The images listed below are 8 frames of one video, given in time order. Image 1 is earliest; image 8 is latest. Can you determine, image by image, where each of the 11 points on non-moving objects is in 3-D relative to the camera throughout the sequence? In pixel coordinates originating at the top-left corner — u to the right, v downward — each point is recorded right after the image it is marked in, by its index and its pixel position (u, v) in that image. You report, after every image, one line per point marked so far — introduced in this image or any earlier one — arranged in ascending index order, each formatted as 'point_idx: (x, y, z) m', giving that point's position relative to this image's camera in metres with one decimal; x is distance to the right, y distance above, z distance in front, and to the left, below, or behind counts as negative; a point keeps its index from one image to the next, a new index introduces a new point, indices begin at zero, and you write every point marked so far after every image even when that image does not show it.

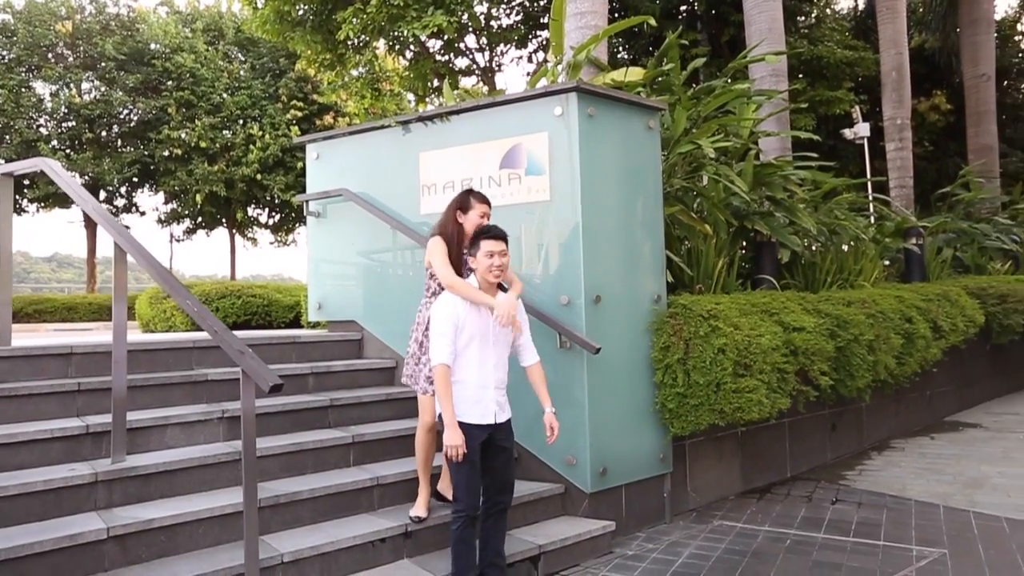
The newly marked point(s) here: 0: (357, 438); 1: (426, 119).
0: (-1.0, -0.9, +4.3) m
1: (-0.6, +1.3, +5.0) m
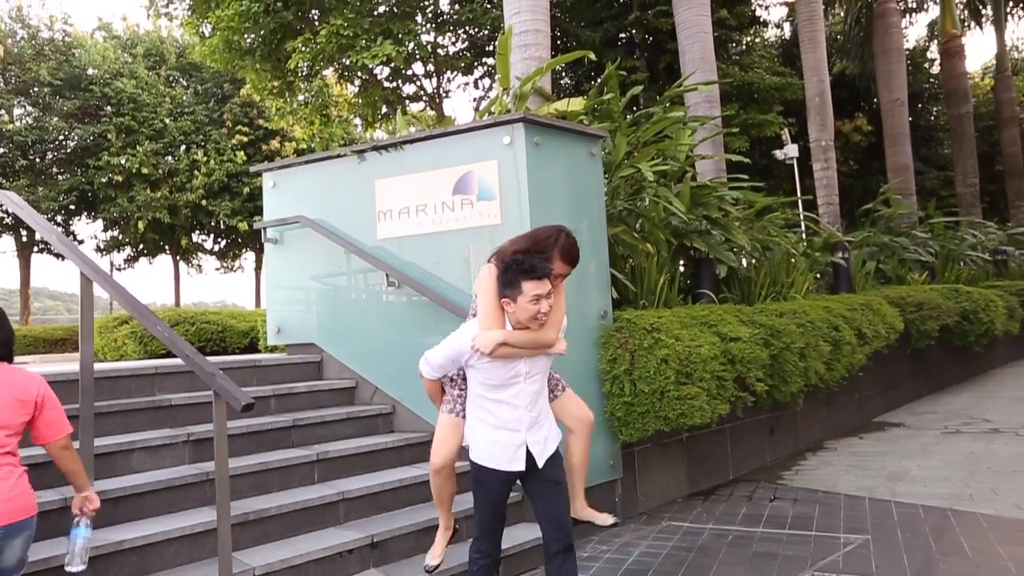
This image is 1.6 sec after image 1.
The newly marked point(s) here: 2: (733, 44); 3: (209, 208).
0: (-1.3, -1.1, +4.4) m
1: (-1.0, +1.1, +5.3) m
2: (+4.8, +5.2, +14.5) m
3: (-8.8, +2.3, +19.7) m
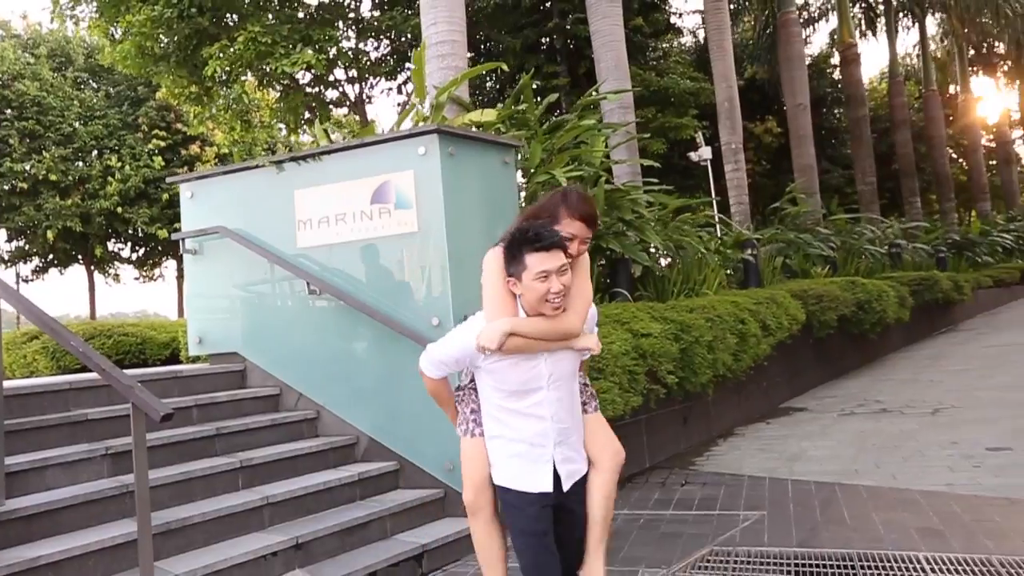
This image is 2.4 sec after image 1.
0: (-1.8, -1.2, +4.5) m
1: (-1.7, +1.0, +5.4) m
2: (+3.1, +5.3, +15.1) m
3: (-10.9, +2.0, +19.0) m
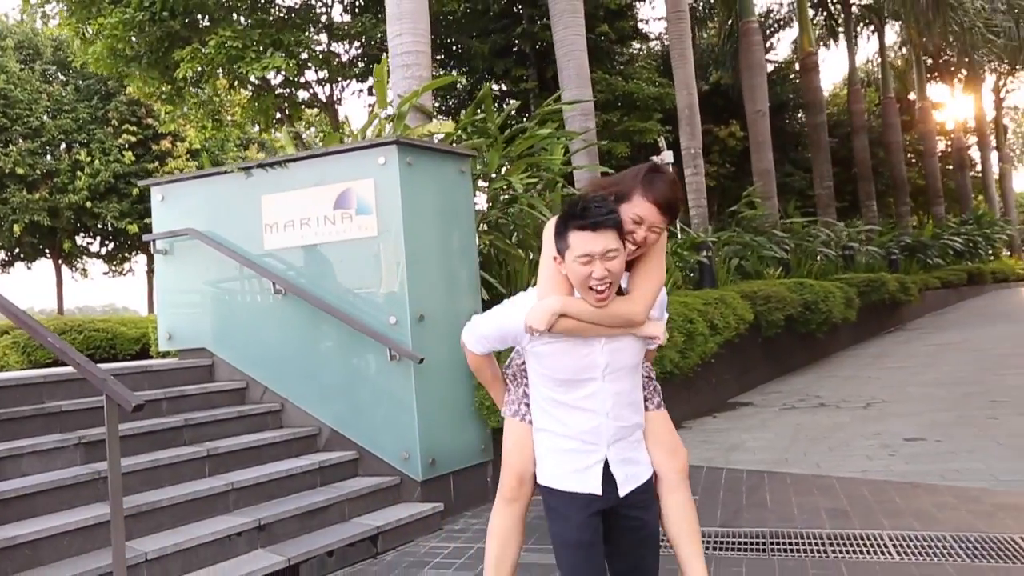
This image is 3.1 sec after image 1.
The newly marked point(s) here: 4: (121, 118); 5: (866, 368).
0: (-2.1, -1.2, +4.8) m
1: (-2.1, +1.0, +5.7) m
2: (+2.4, +5.3, +15.5) m
3: (-11.7, +2.2, +19.0) m
4: (-11.4, +5.0, +19.8) m
5: (+5.7, -1.3, +10.9) m
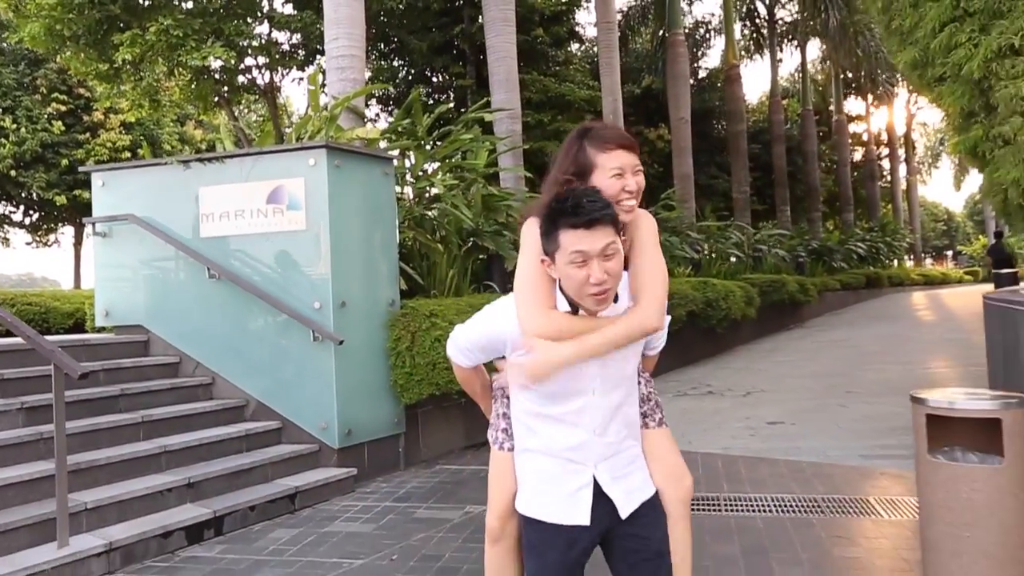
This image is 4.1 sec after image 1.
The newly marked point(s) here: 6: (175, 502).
0: (-2.9, -1.0, +5.4) m
1: (-2.8, +1.2, +6.2) m
2: (+1.0, +5.5, +16.3) m
3: (-13.5, +3.0, +18.6) m
4: (-13.2, +5.8, +19.3) m
5: (+4.4, -1.3, +12.1) m
6: (-2.4, -1.5, +4.9) m
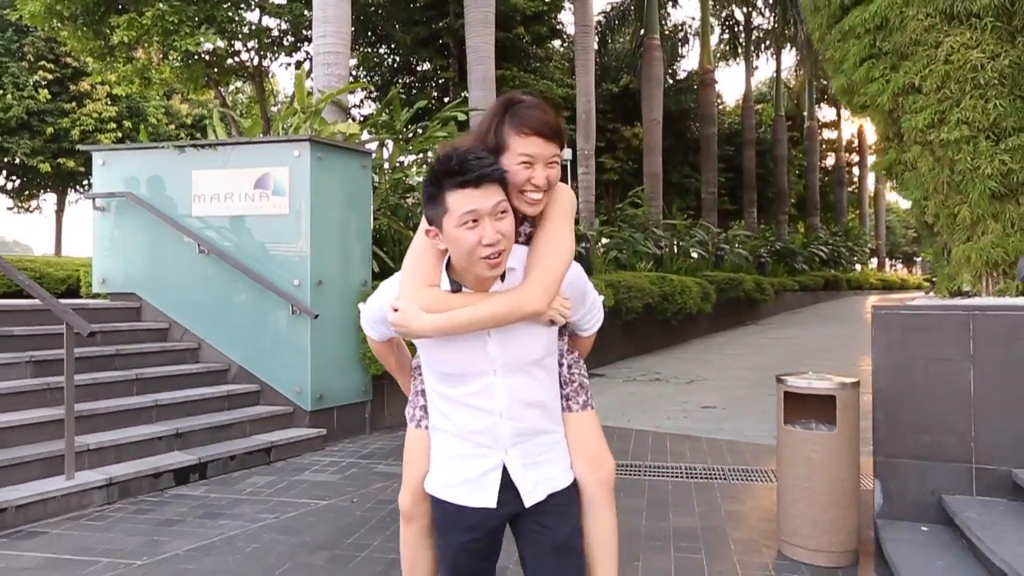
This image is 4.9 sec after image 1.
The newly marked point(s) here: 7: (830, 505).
0: (-3.3, -0.8, +6.0) m
1: (-3.2, +1.4, +6.8) m
2: (+0.5, +5.8, +16.9) m
3: (-14.1, +4.0, +18.8) m
4: (-13.7, +6.8, +19.6) m
5: (+3.7, -1.3, +13.0) m
6: (-2.8, -1.3, +5.5) m
7: (+1.8, -1.2, +3.8) m
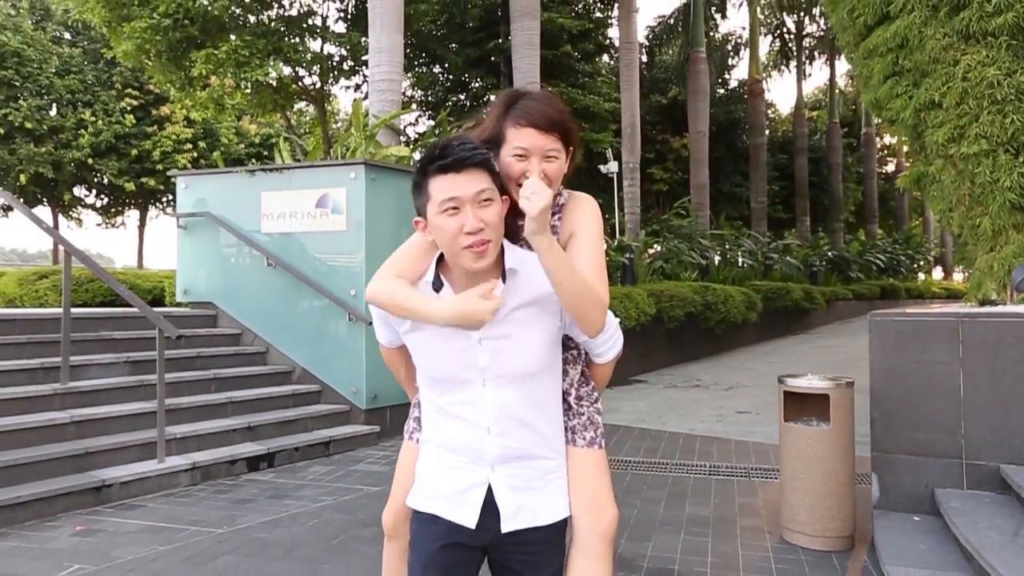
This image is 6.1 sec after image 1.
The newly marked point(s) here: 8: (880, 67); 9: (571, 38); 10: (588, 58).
0: (-3.0, -0.9, +6.8) m
1: (-2.7, +1.3, +7.6) m
2: (+1.7, +5.6, +17.5) m
3: (-12.7, +3.7, +20.5) m
4: (-12.2, +6.5, +21.3) m
5: (+4.6, -1.4, +13.1) m
6: (-2.5, -1.4, +6.3) m
7: (+1.9, -1.3, +4.1) m
8: (+3.6, +2.2, +6.7) m
9: (+1.5, +6.3, +17.1) m
10: (+1.9, +5.9, +17.4) m
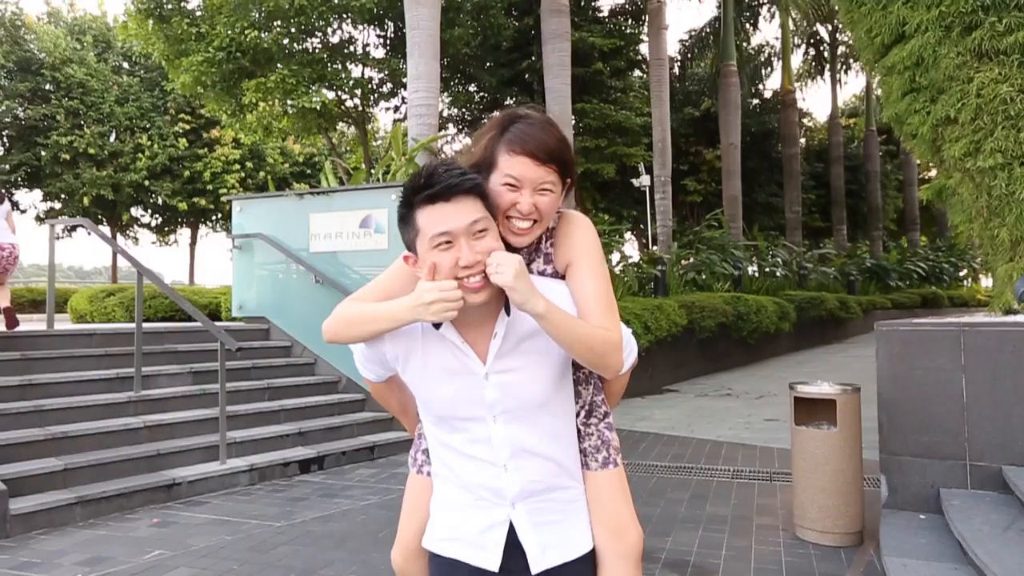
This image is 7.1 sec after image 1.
0: (-2.6, -1.1, +7.3) m
1: (-2.4, +1.1, +8.2) m
2: (+2.6, +5.3, +17.8) m
3: (-11.6, +3.2, +21.7) m
4: (-11.1, +6.0, +22.4) m
5: (+5.3, -1.6, +13.3) m
6: (-2.2, -1.6, +6.8) m
7: (+2.1, -1.3, +4.4) m
8: (+3.9, +2.1, +6.9) m
9: (+2.3, +6.0, +17.5) m
10: (+2.8, +5.6, +17.8) m
